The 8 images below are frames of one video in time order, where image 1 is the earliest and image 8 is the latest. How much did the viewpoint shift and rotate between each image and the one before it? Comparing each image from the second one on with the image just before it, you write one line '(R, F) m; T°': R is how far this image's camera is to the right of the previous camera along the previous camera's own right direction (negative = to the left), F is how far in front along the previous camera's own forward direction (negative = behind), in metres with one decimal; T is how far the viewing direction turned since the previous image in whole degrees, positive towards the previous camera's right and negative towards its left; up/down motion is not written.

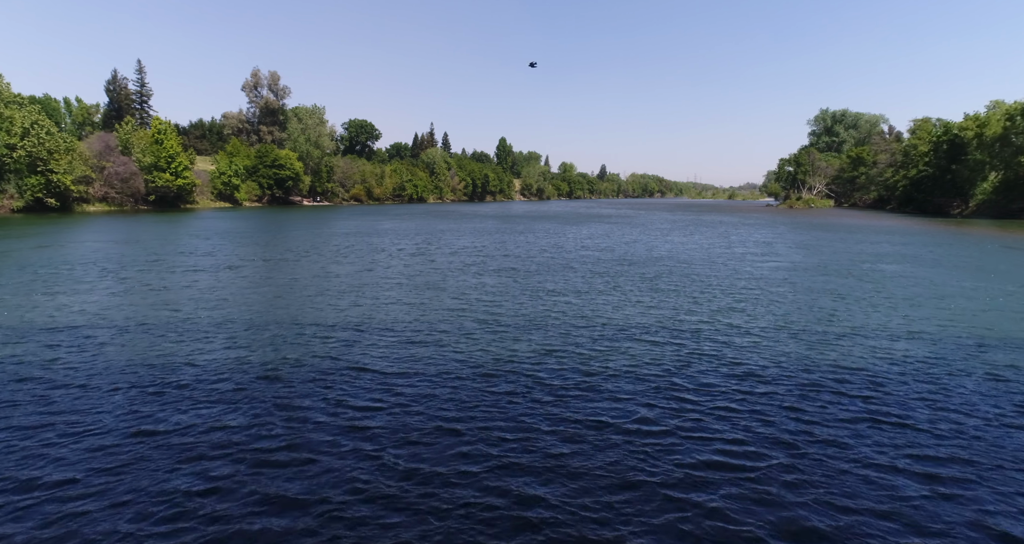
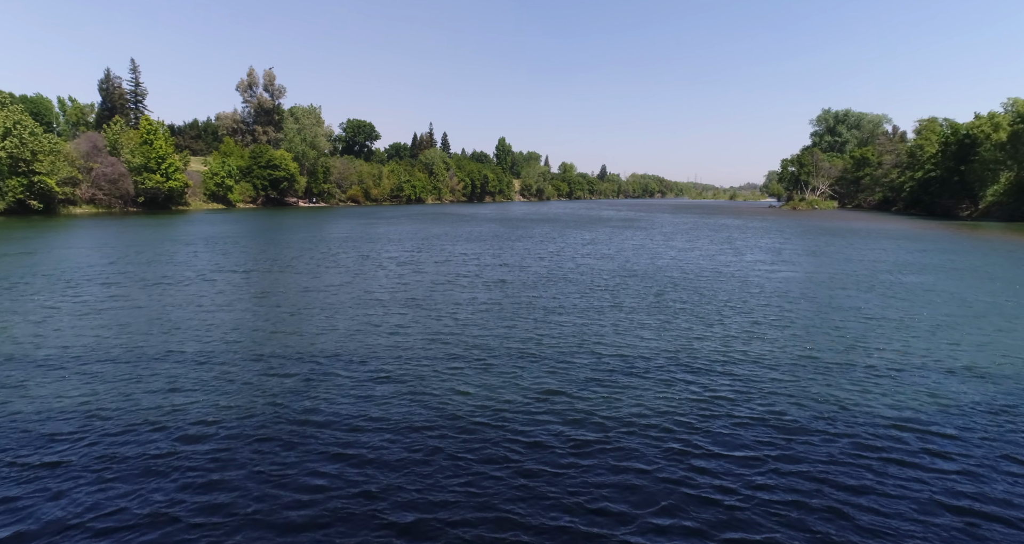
(+0.3, +2.4) m; 0°
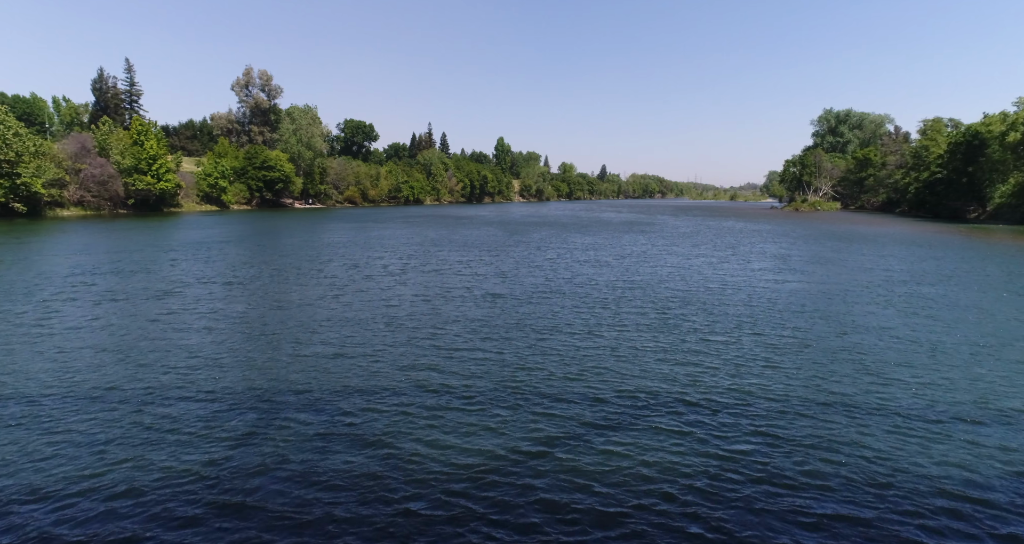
(+0.3, +2.0) m; 0°
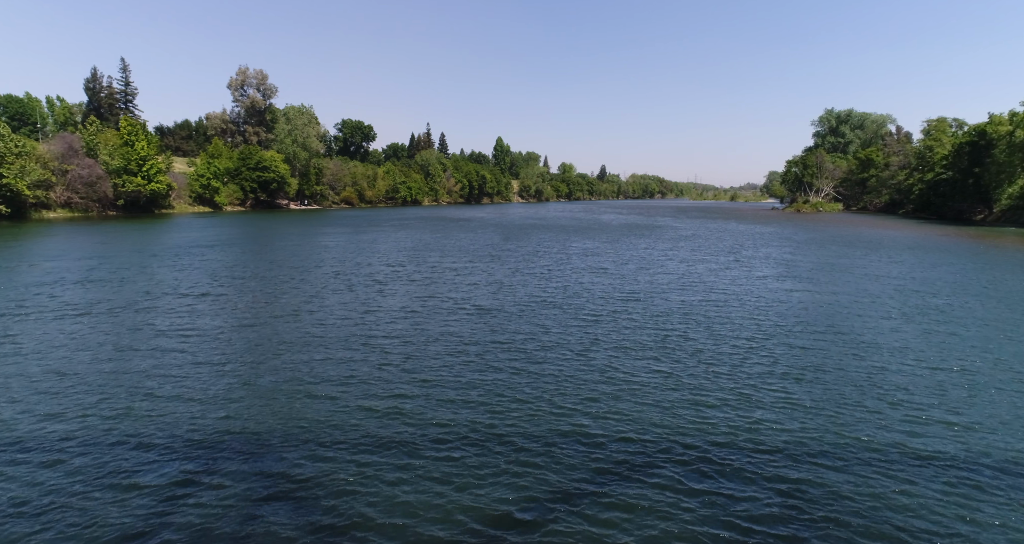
(+0.4, +1.9) m; 0°
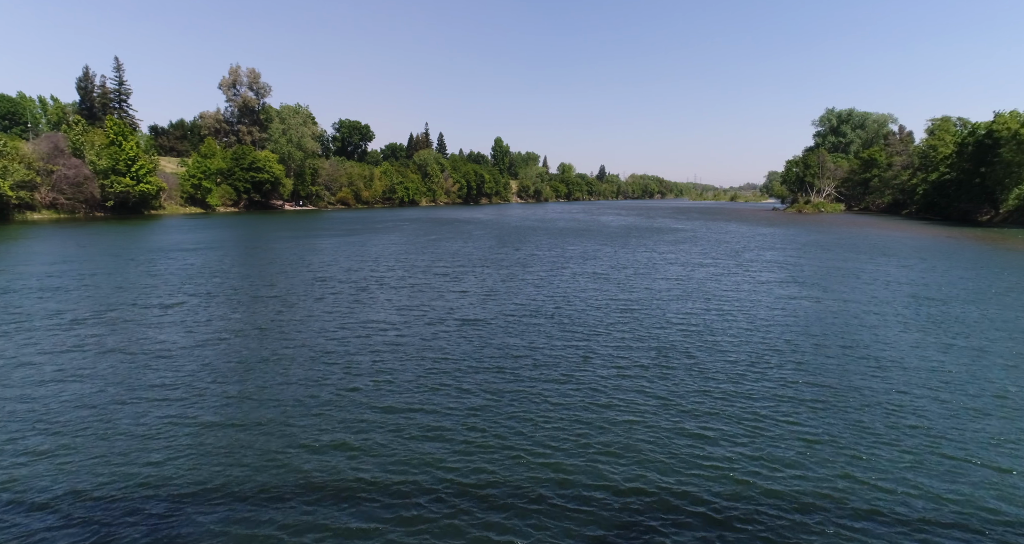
(+0.5, +2.0) m; 0°
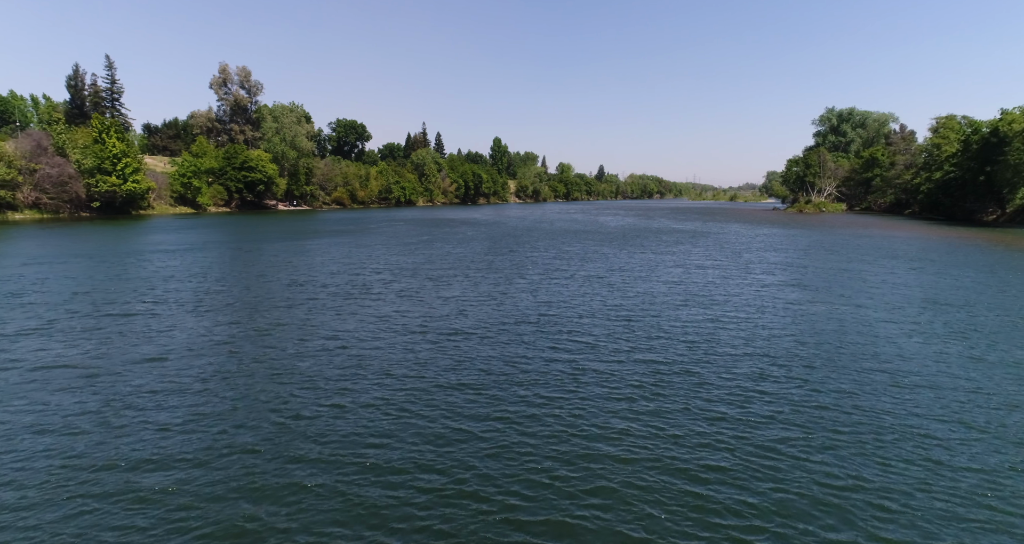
(+0.5, +2.1) m; 0°
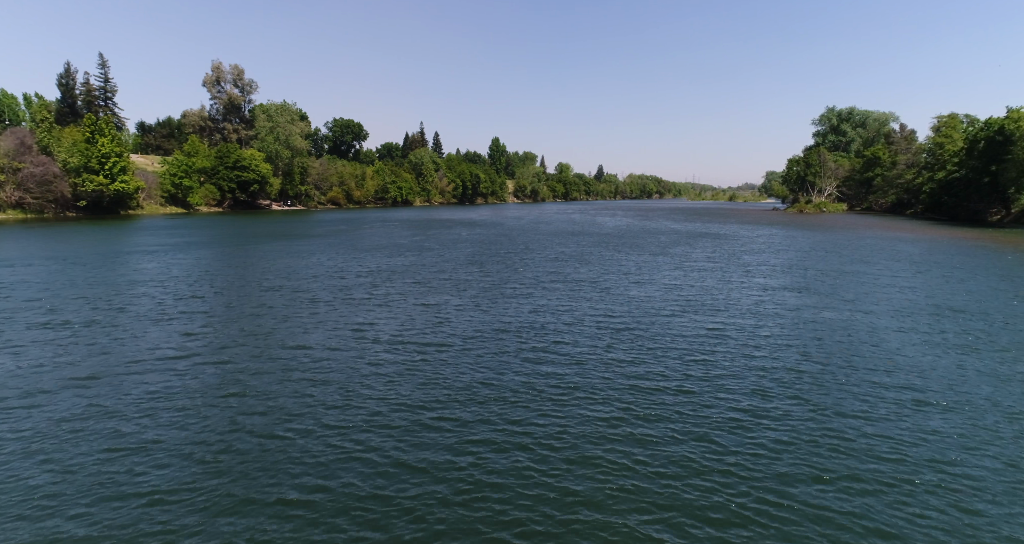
(+0.6, +1.8) m; 0°
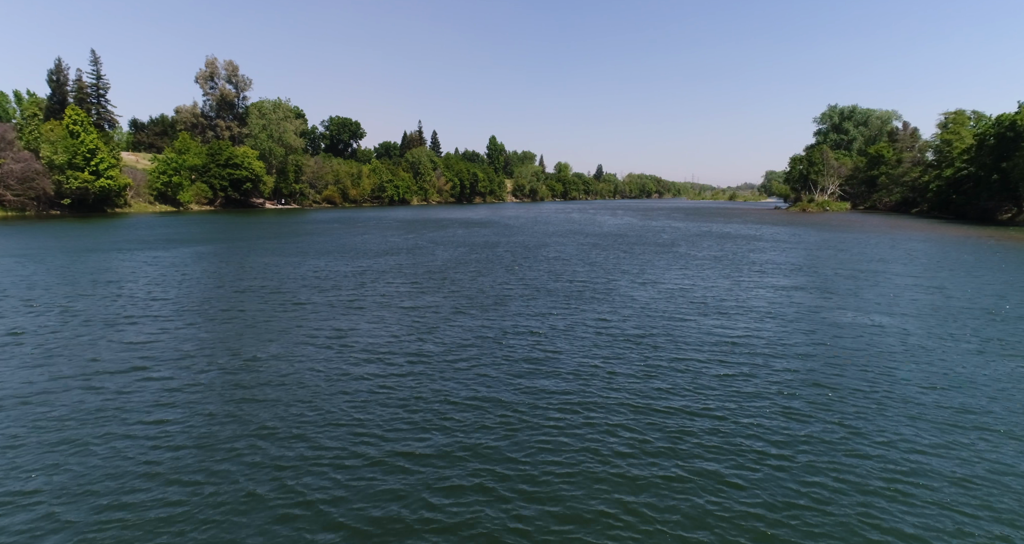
(+0.2, +2.6) m; 0°
